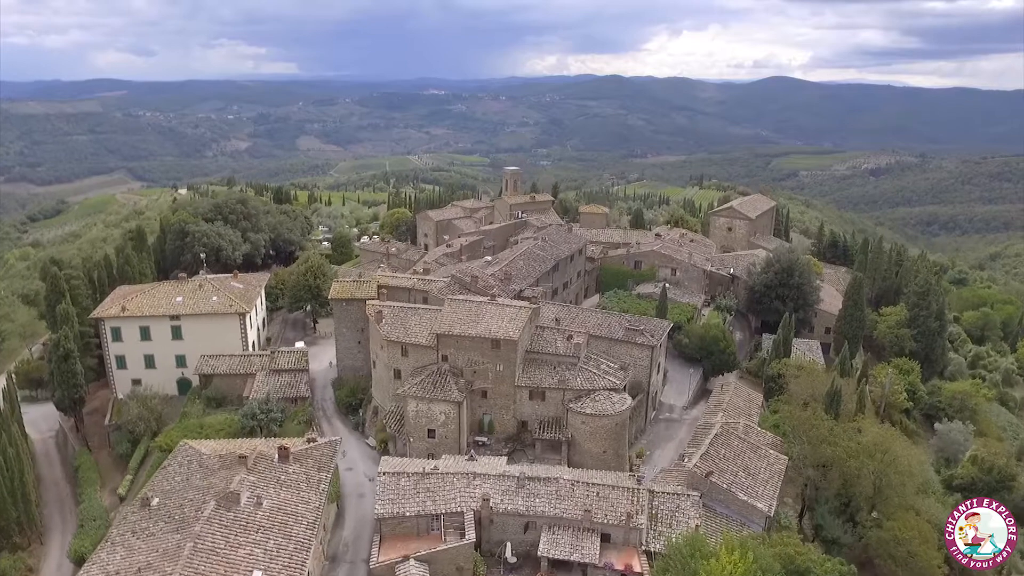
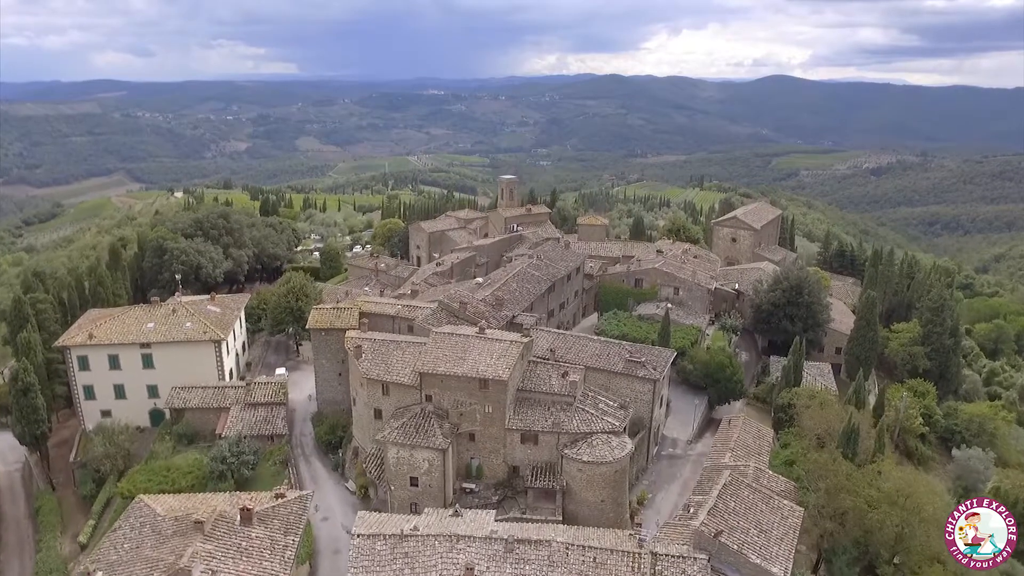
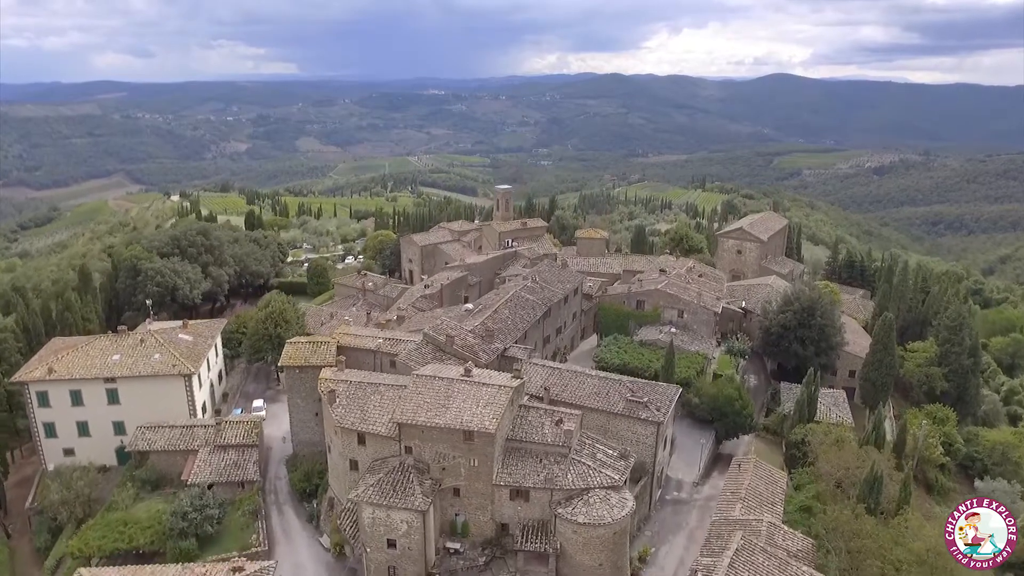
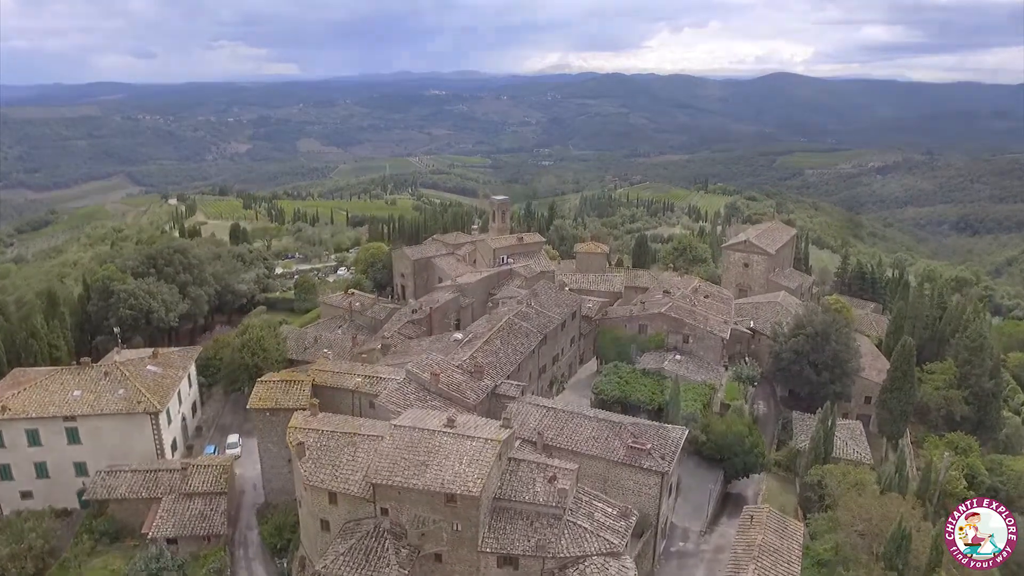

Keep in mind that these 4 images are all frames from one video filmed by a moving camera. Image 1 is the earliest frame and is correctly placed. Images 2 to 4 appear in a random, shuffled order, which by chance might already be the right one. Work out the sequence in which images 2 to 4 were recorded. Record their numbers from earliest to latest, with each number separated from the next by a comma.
2, 3, 4
